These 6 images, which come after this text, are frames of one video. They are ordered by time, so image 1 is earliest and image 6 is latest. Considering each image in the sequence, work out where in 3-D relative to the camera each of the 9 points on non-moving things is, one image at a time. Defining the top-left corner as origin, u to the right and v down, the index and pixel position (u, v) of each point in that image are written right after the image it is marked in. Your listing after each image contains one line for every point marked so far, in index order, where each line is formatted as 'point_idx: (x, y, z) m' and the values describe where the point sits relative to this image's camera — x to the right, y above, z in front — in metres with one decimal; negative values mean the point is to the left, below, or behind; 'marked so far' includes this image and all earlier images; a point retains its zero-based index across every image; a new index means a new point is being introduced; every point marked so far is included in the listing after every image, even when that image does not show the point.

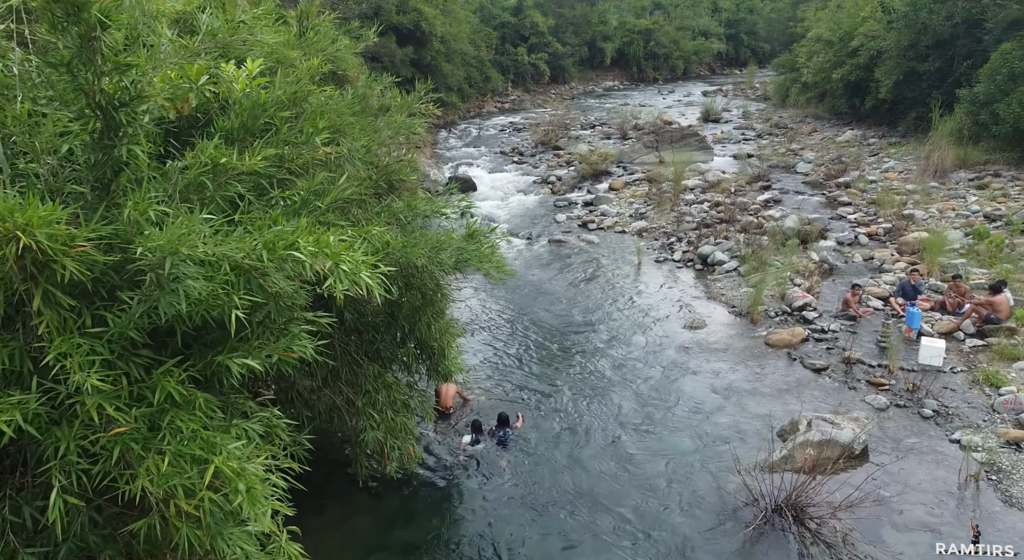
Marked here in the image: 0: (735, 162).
0: (+5.6, +2.9, +16.4) m
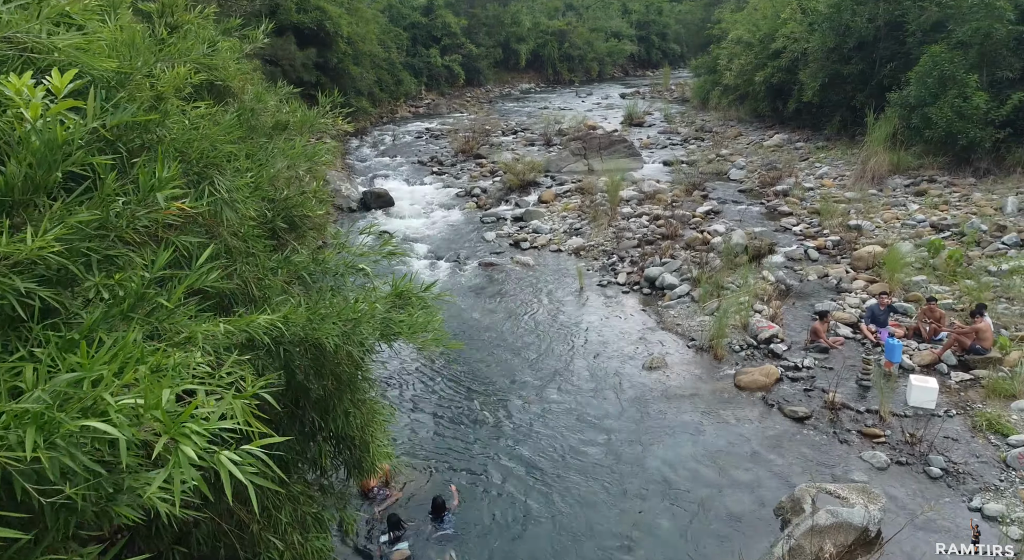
0: (+3.7, +2.6, +15.8) m
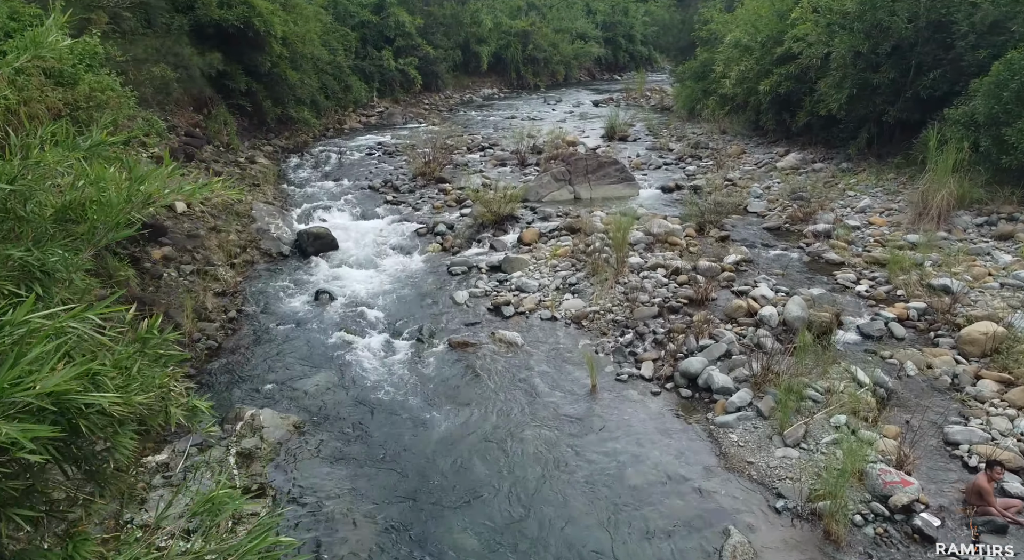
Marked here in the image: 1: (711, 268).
0: (+3.1, +1.6, +13.2) m
1: (+2.8, +0.2, +9.3) m
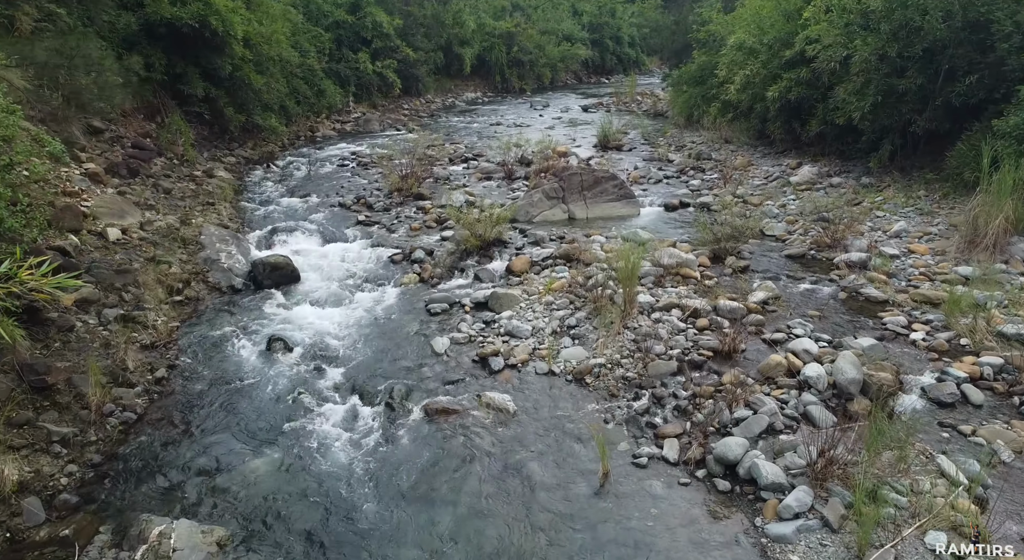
0: (+2.9, +1.1, +11.8) m
1: (+2.7, -0.3, +7.9) m
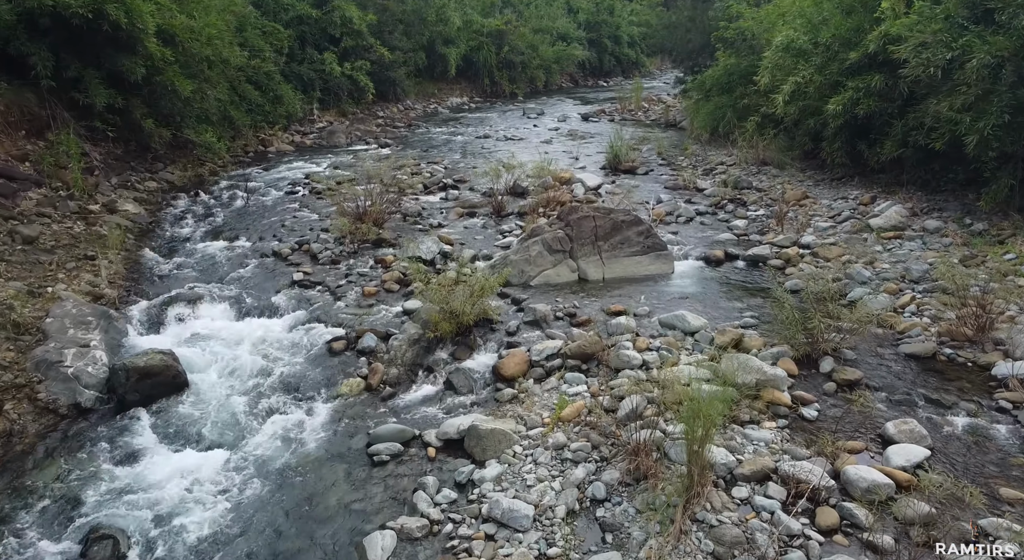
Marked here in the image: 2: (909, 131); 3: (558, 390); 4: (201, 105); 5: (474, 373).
0: (+2.8, -0.1, +8.5) m
1: (+2.6, -1.5, +4.6) m
2: (+6.5, +2.5, +10.9) m
3: (+0.5, -1.0, +6.4) m
4: (-7.0, +4.0, +14.8) m
5: (-0.4, -1.0, +7.0) m
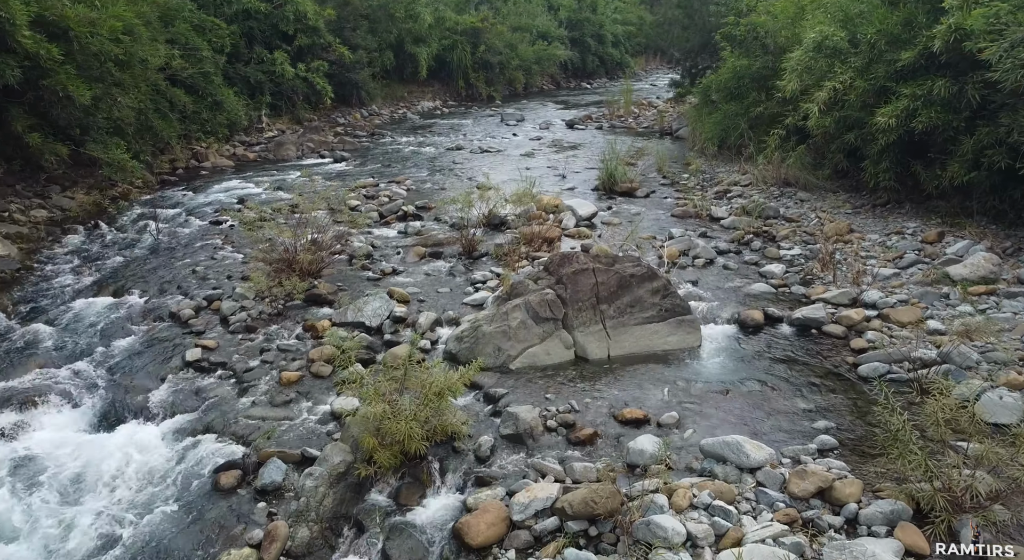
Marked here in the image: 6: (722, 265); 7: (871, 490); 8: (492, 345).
0: (+2.5, -0.9, +6.2) m
1: (+2.5, -2.3, +2.3) m
2: (+6.2, +1.7, +8.6) m
3: (+0.3, -1.8, +4.0) m
4: (-7.5, +3.1, +12.2) m
5: (-0.6, -1.8, +4.6) m
6: (+2.9, +0.3, +8.7) m
7: (+2.4, -1.4, +4.3) m
8: (-0.2, -0.7, +6.3) m
